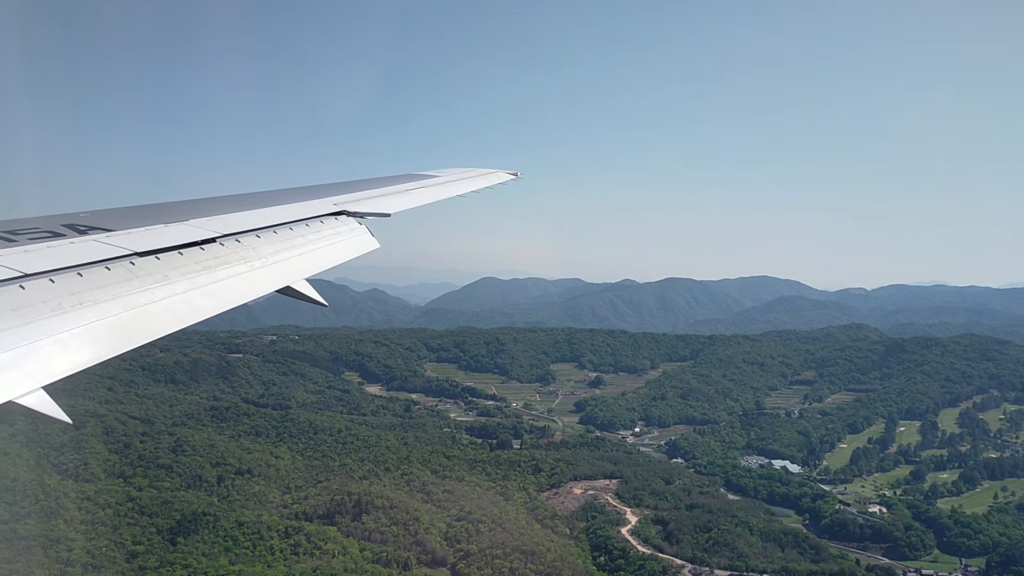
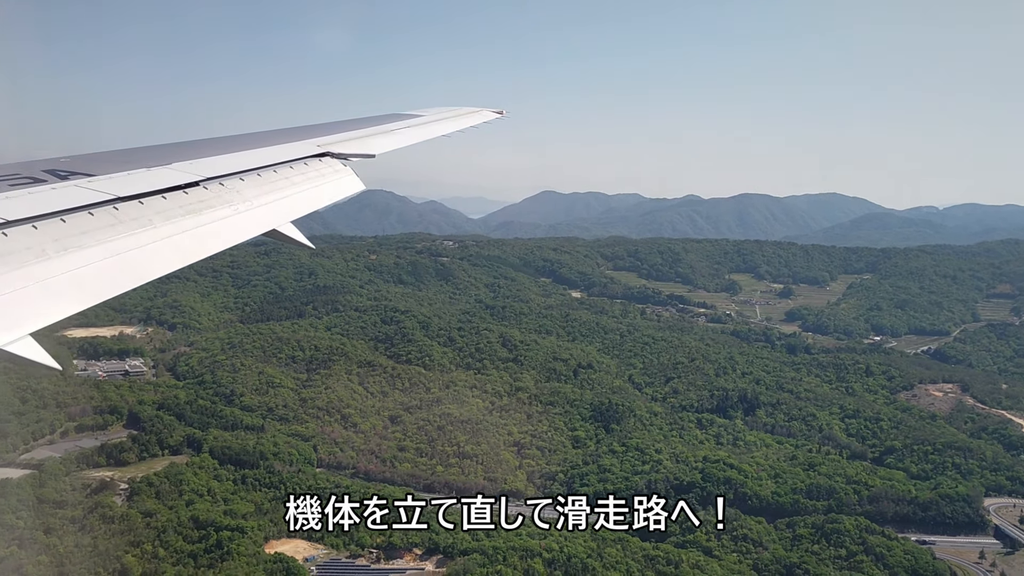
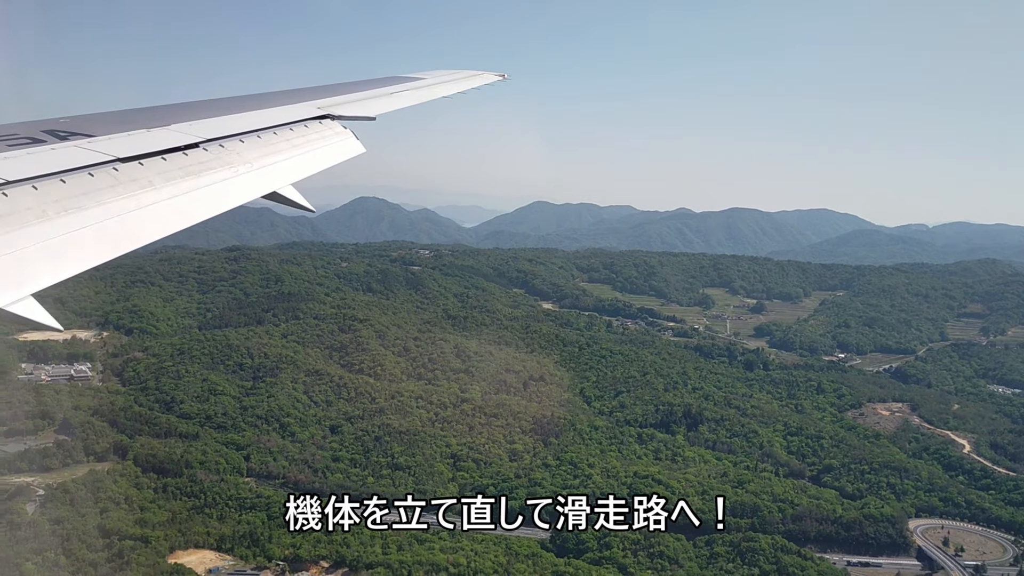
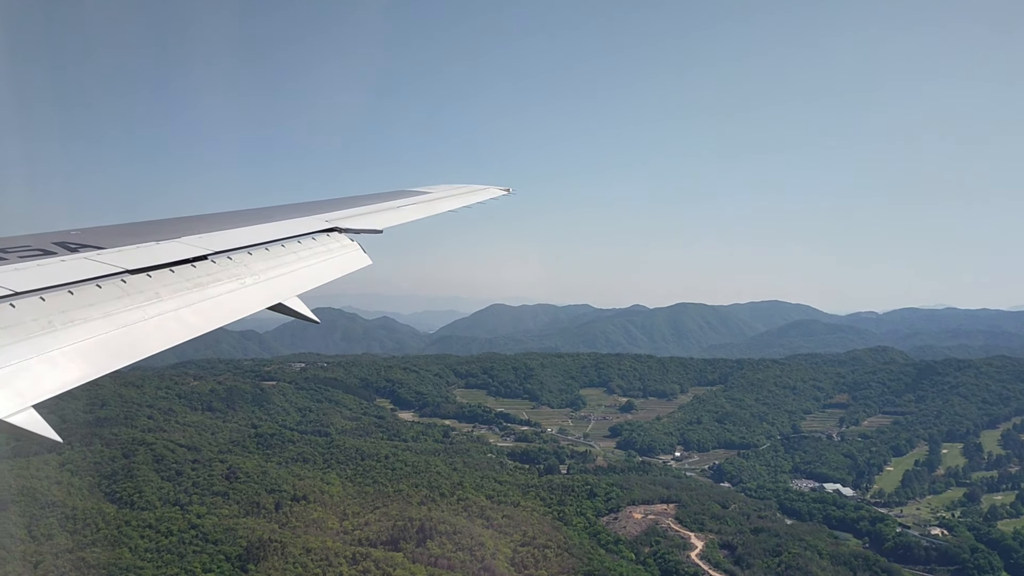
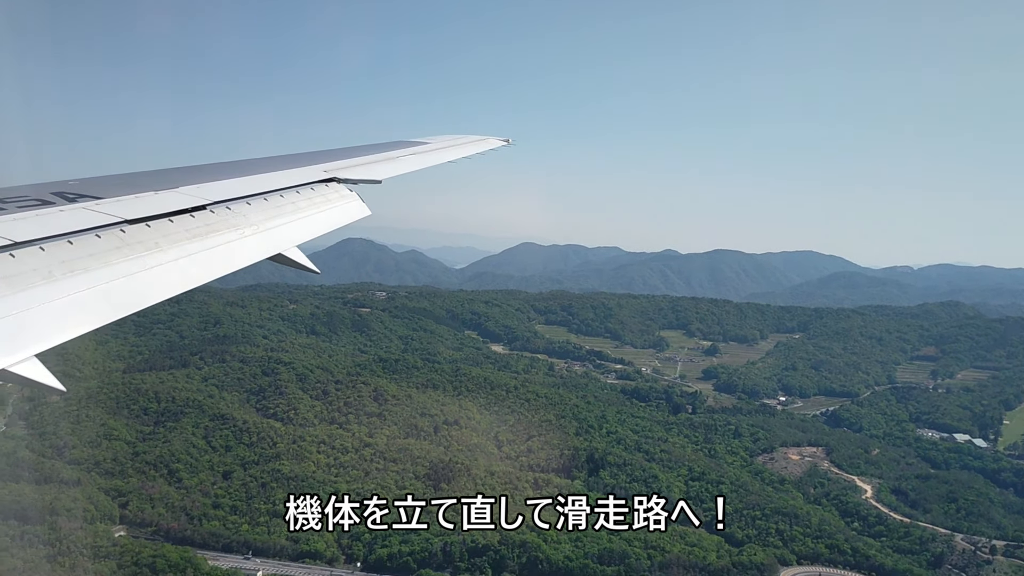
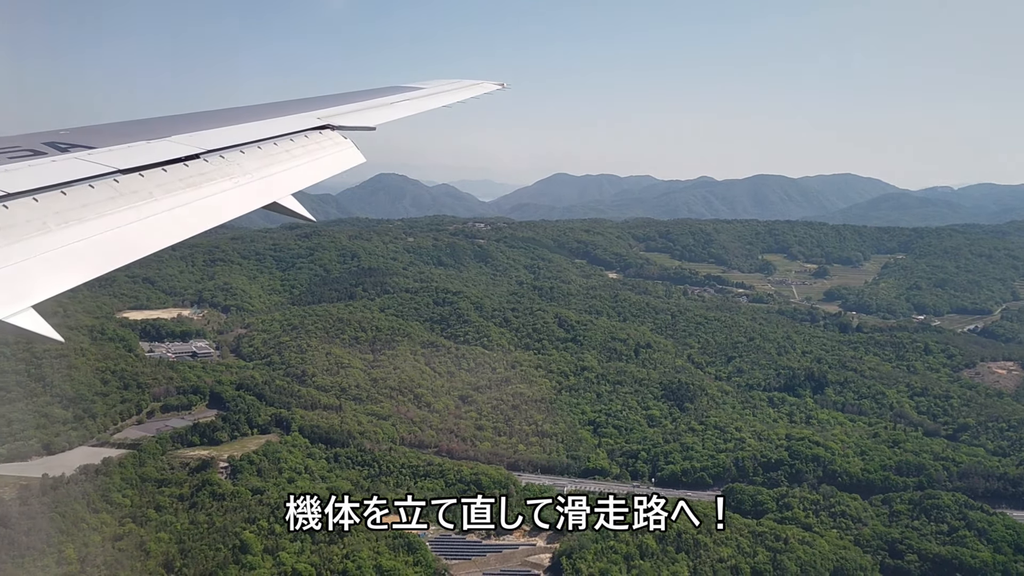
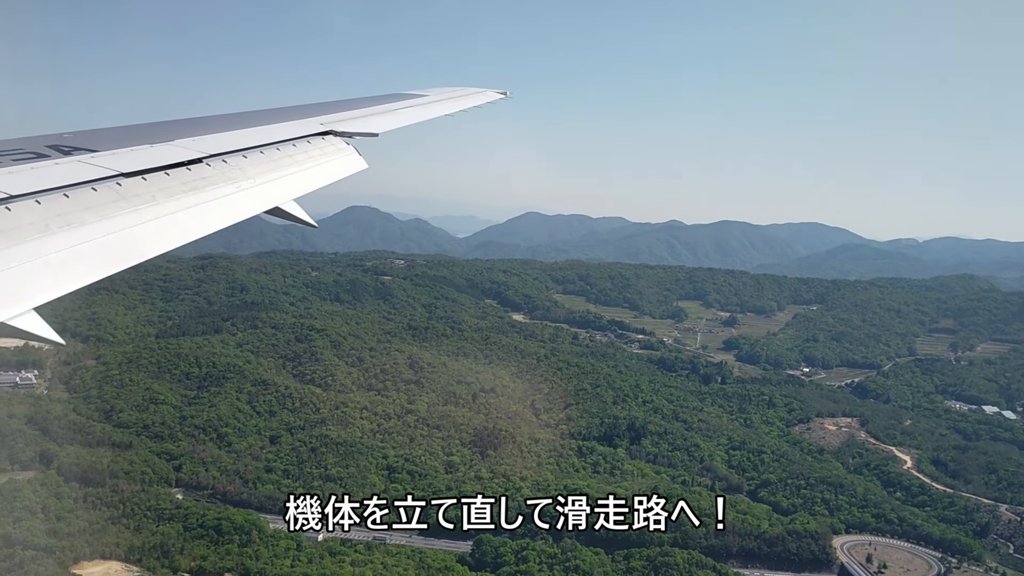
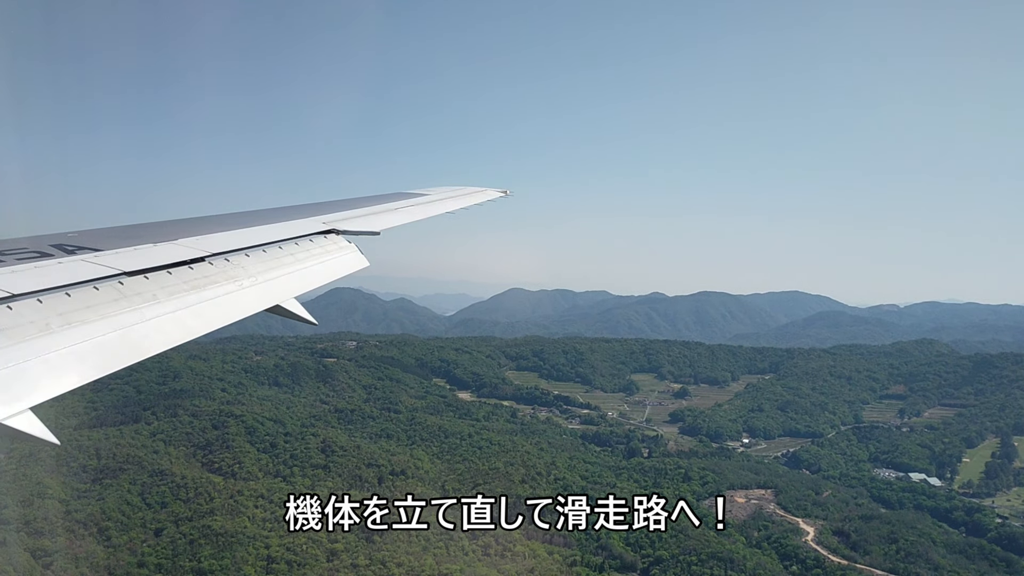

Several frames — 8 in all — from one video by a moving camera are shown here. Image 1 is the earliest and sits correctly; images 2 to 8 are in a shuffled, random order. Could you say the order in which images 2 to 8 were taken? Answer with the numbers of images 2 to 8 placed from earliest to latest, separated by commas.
4, 8, 5, 7, 3, 2, 6
